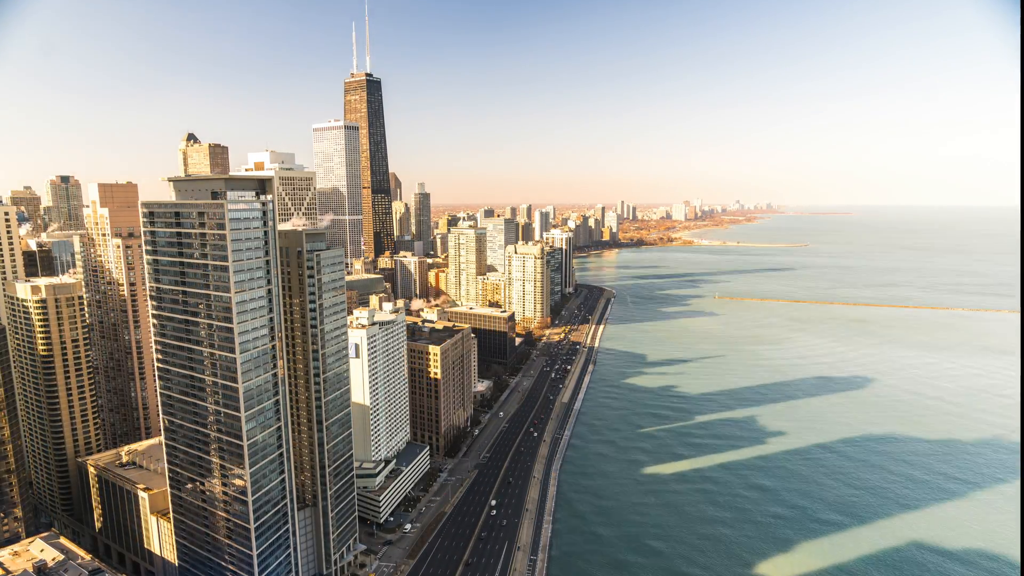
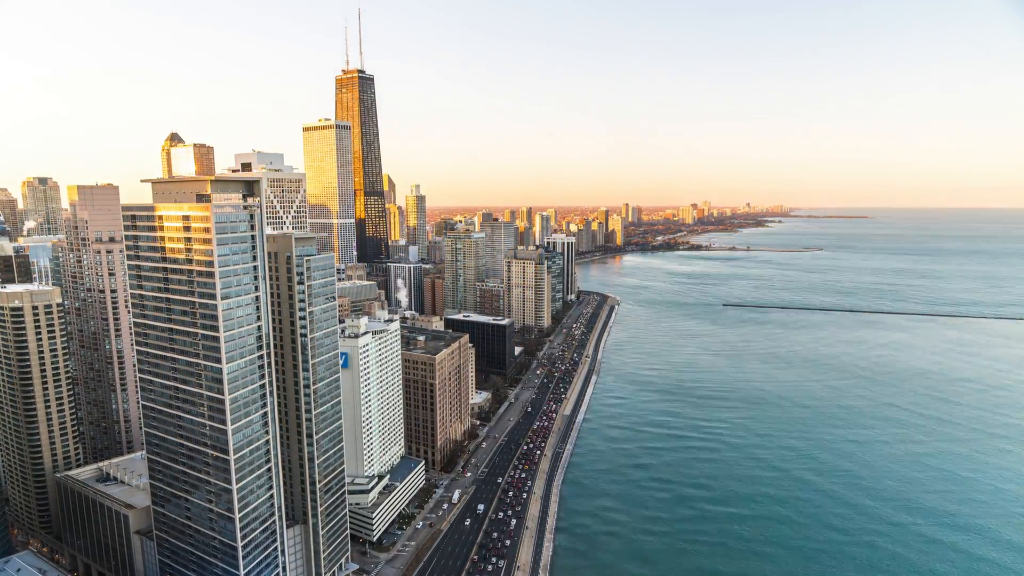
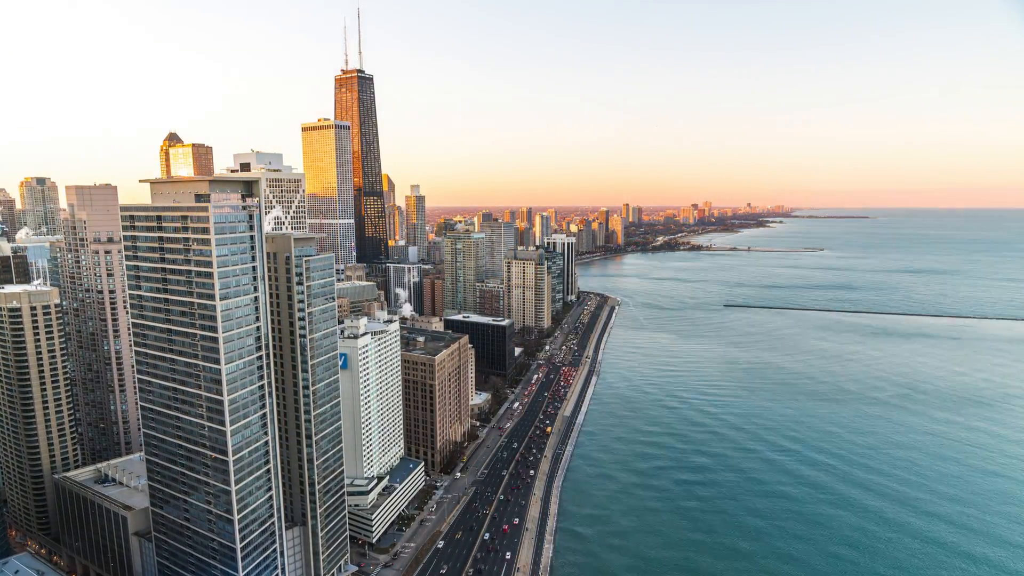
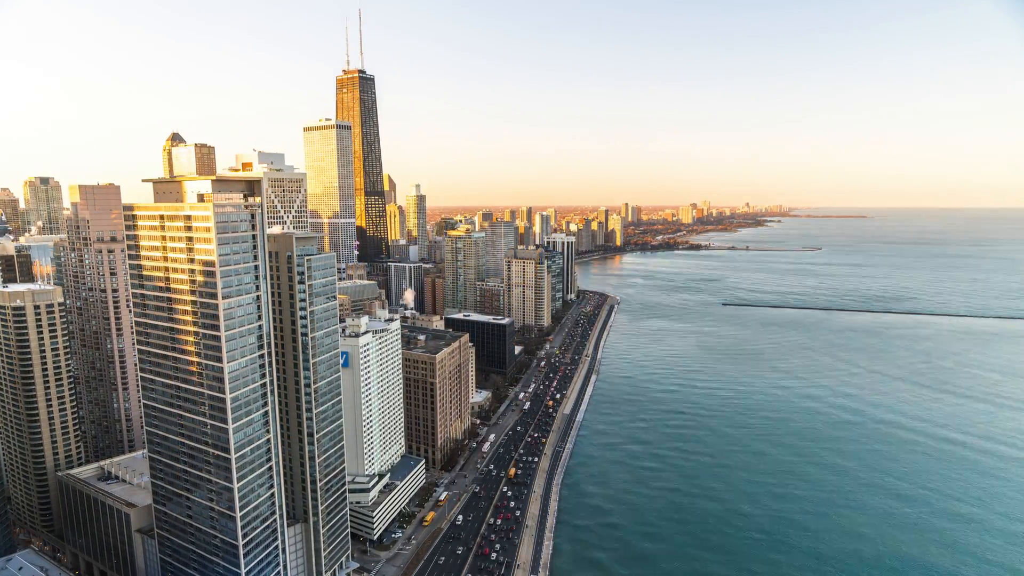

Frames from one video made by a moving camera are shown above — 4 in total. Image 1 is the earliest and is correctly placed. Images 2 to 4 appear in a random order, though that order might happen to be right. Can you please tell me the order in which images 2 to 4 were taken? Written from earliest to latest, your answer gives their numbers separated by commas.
4, 2, 3
